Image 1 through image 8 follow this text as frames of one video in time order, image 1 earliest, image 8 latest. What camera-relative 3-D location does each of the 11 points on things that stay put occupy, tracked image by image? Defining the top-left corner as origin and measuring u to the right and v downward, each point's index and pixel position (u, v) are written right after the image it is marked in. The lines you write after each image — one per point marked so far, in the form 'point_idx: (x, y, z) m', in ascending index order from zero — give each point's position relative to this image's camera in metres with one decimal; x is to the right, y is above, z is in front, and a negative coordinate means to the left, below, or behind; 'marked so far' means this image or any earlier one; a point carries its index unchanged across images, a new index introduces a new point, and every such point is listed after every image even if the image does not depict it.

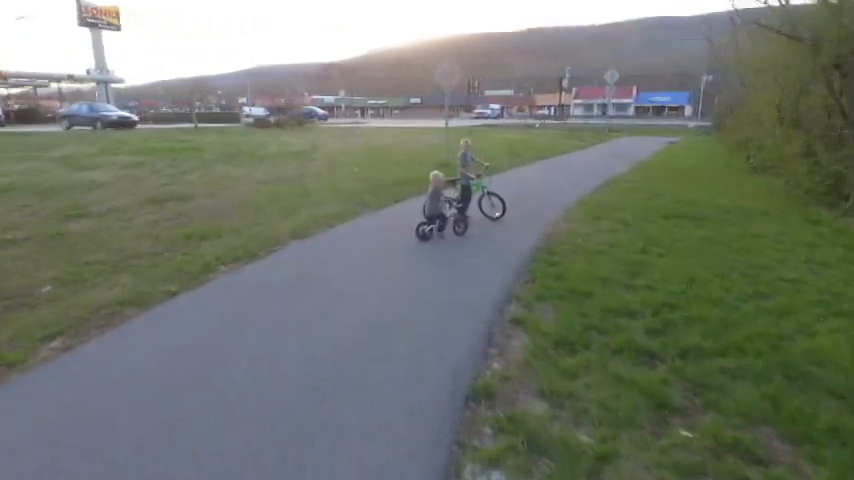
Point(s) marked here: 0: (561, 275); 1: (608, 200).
0: (+1.8, -0.4, +6.7) m
1: (+4.2, +1.0, +11.8) m
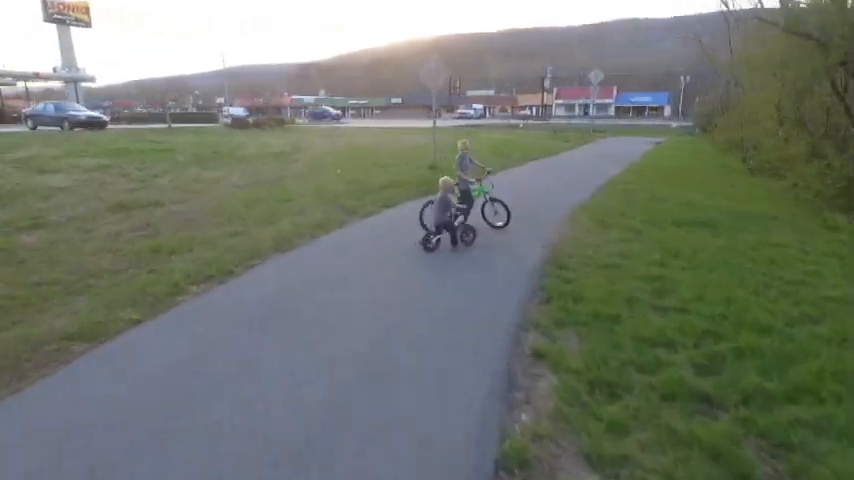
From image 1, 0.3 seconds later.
0: (+1.8, -0.6, +5.9) m
1: (+4.0, +0.8, +11.2) m
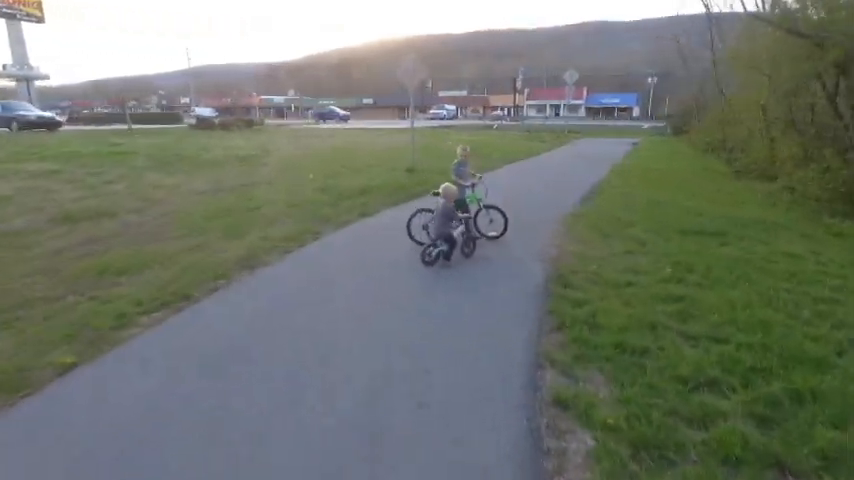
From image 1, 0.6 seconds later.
0: (+1.7, -0.8, +5.2) m
1: (+3.6, +0.6, +10.5) m
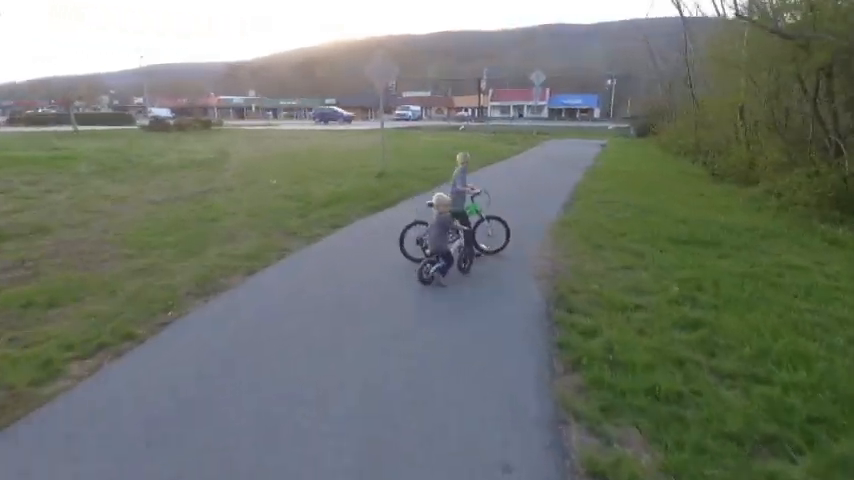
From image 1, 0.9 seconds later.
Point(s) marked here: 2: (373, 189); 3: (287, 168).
0: (+1.6, -1.0, +4.5) m
1: (+3.2, +0.5, +10.0) m
2: (-1.4, +1.3, +13.2) m
3: (-4.7, +2.4, +17.4) m
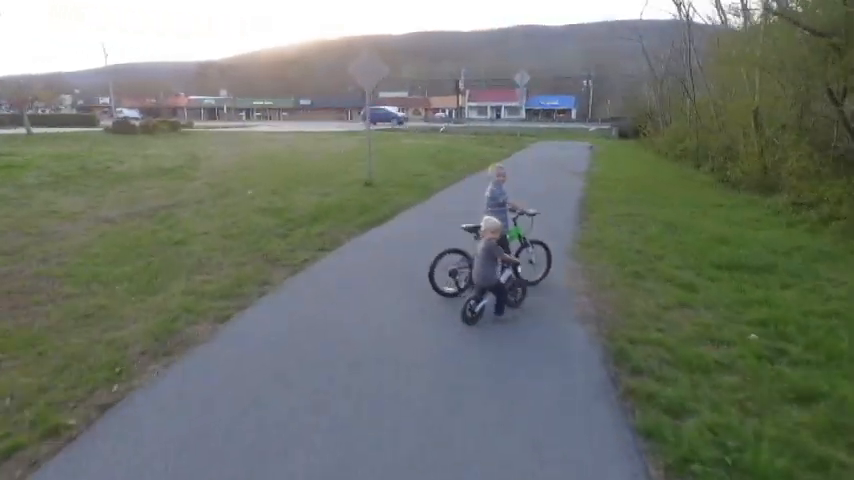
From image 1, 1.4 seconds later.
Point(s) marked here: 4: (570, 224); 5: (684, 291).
0: (+1.9, -1.4, +3.4) m
1: (+3.2, +0.1, +8.9) m
2: (-1.5, +0.9, +11.8) m
3: (-5.0, +2.0, +15.9) m
4: (+2.7, +0.3, +9.7) m
5: (+3.1, -0.6, +6.1) m
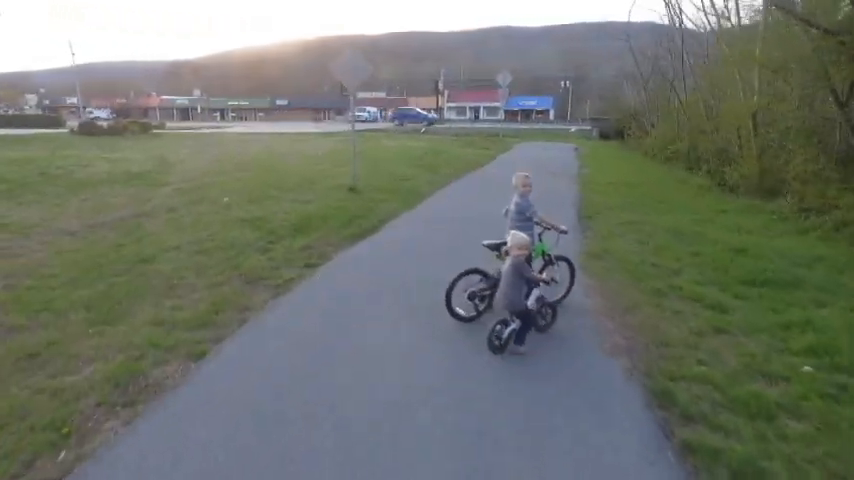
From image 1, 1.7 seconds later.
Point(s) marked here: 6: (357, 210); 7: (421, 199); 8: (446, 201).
0: (+2.1, -1.5, +2.7) m
1: (+3.1, -0.1, +8.3) m
2: (-1.7, +0.7, +11.1) m
3: (-5.4, +1.7, +15.0) m
4: (+2.6, +0.1, +9.1) m
5: (+3.1, -0.8, +5.6) m
6: (-1.5, +0.6, +11.0) m
7: (-0.2, +1.0, +12.9) m
8: (+0.5, +1.0, +12.8) m
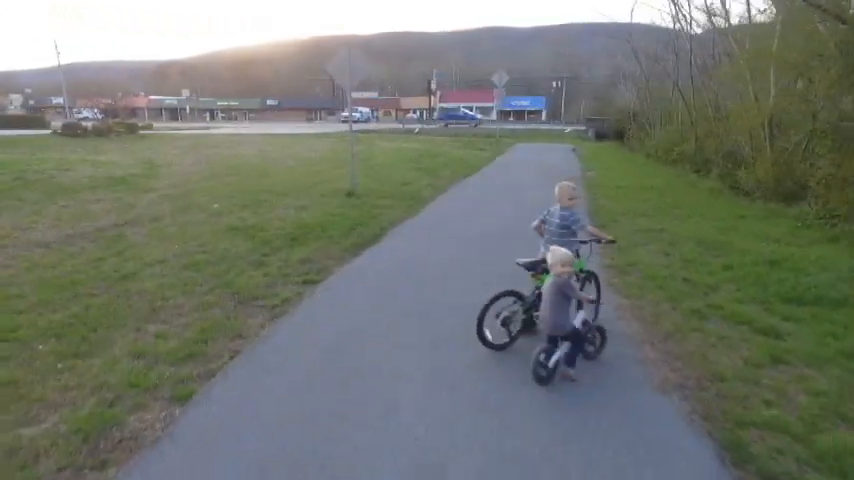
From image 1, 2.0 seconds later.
0: (+2.3, -1.7, +2.1) m
1: (+3.3, -0.2, +7.7) m
2: (-1.6, +0.5, +10.4) m
3: (-5.4, +1.5, +14.2) m
4: (+2.7, -0.1, +8.5) m
5: (+3.3, -1.0, +5.0) m
6: (-1.4, +0.5, +10.3) m
7: (-0.1, +0.9, +12.3) m
8: (+0.5, +0.8, +12.2) m
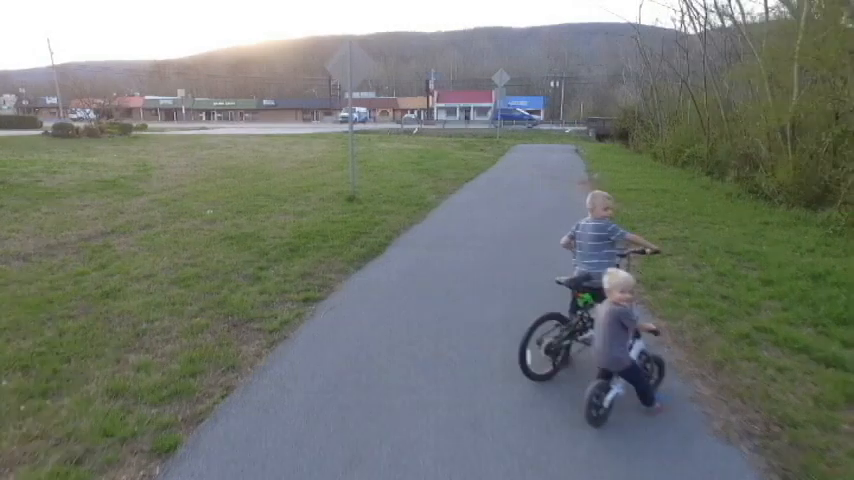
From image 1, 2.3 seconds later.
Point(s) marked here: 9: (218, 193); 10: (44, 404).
0: (+2.5, -1.9, +1.5) m
1: (+3.4, -0.4, +7.1) m
2: (-1.5, +0.3, +9.8) m
3: (-5.3, +1.4, +13.6) m
4: (+2.9, -0.2, +7.9) m
5: (+3.5, -1.1, +4.4) m
6: (-1.3, +0.3, +9.7) m
7: (0.0, +0.7, +11.6) m
8: (+0.6, +0.6, +11.6) m
9: (-5.5, +1.3, +13.4) m
10: (-3.0, -1.3, +4.0) m
